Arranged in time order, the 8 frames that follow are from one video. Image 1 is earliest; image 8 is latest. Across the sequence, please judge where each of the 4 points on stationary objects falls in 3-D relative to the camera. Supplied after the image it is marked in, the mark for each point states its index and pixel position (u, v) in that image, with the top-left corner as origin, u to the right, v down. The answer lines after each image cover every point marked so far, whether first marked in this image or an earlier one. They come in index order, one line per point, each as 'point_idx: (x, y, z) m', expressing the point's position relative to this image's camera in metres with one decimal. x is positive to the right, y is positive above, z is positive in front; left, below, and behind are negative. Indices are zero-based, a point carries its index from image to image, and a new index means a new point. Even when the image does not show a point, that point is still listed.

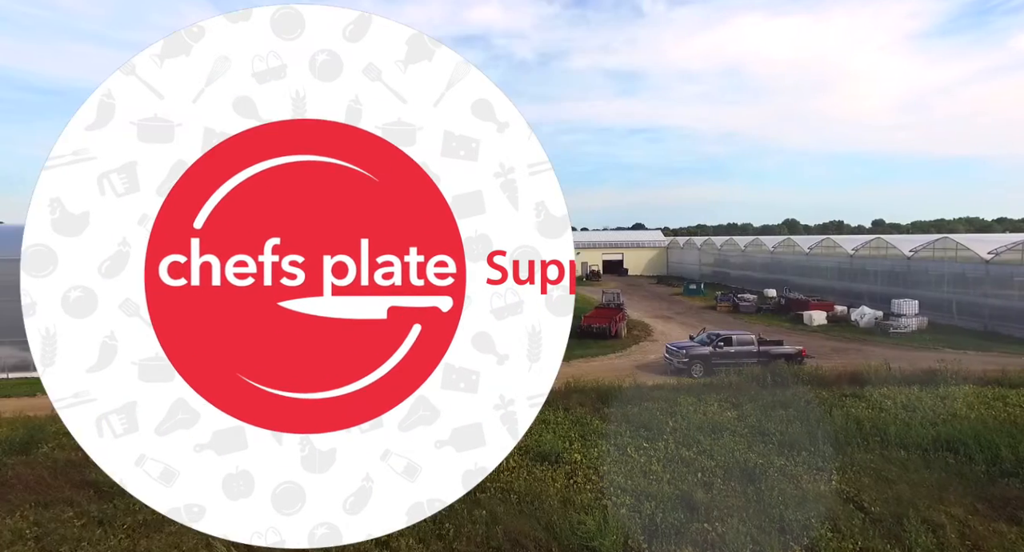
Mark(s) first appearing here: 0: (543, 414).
0: (+0.6, -2.7, +11.4) m
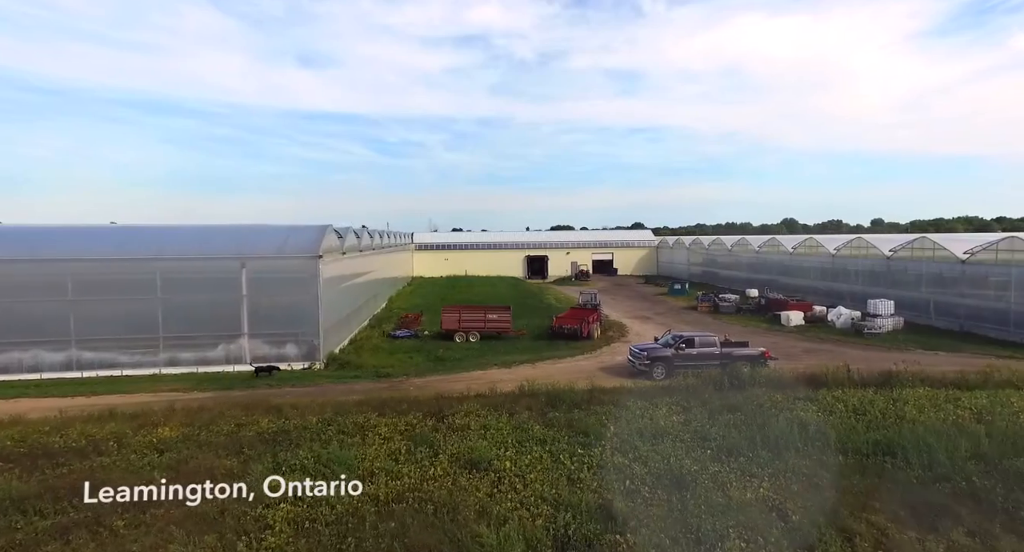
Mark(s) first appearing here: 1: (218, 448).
0: (-0.5, -2.7, +11.3) m
1: (-4.4, -2.6, +8.7) m
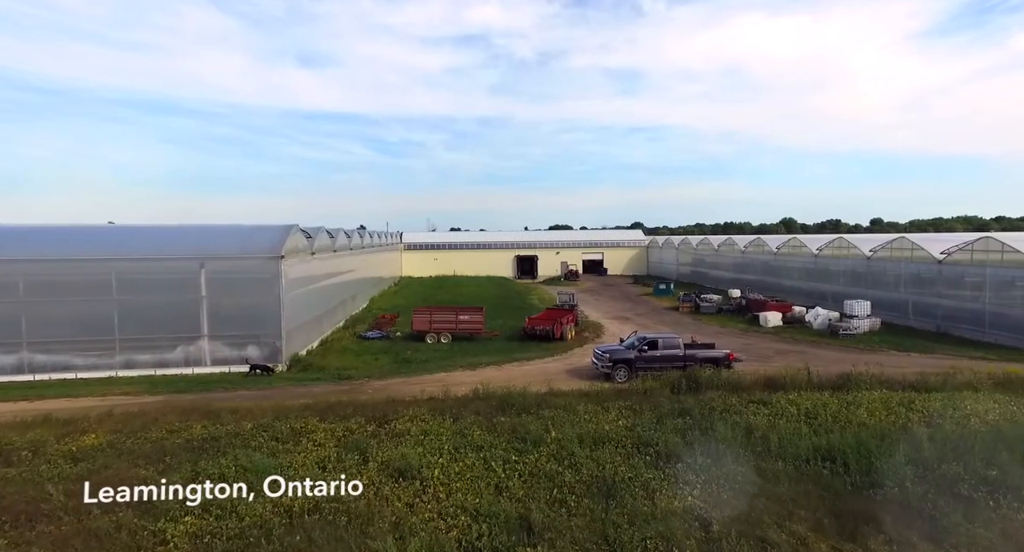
0: (-1.6, -2.8, +11.1) m
1: (-5.5, -2.6, +8.5) m
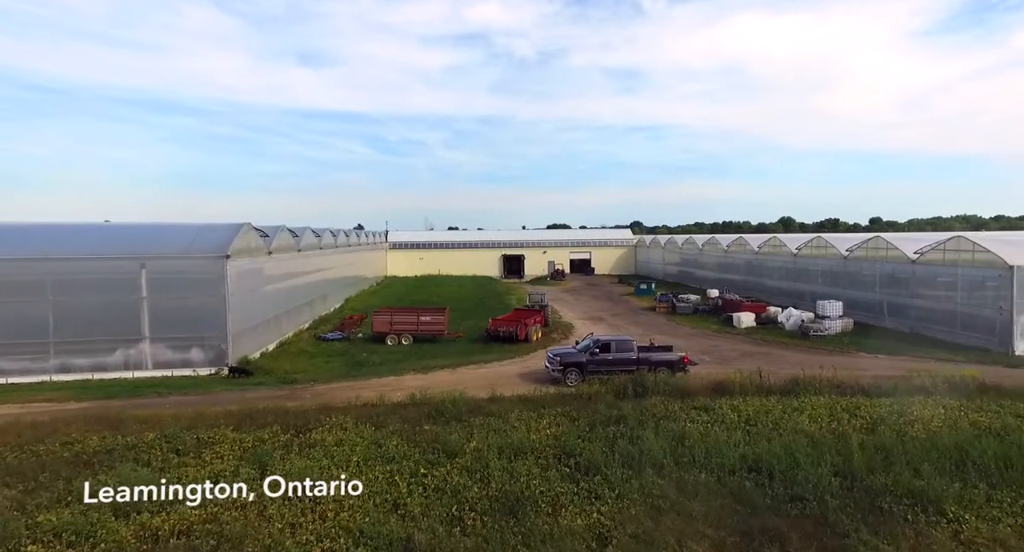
0: (-3.0, -2.8, +10.7) m
1: (-6.9, -2.7, +8.1) m
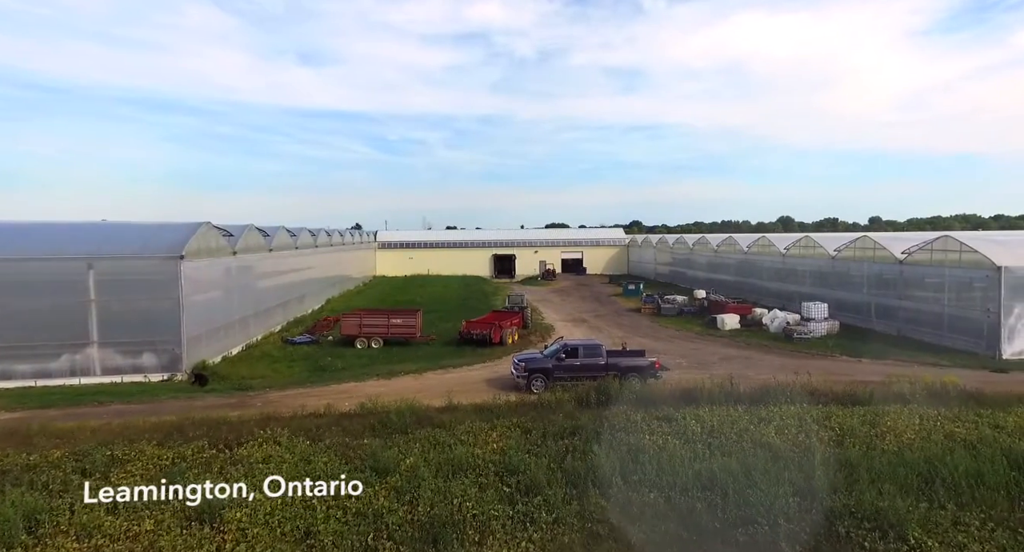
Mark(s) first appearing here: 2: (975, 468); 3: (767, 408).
0: (-4.0, -2.9, +10.0) m
1: (-7.9, -2.8, +7.4) m
2: (+7.2, -3.0, +9.1) m
3: (+5.4, -2.8, +12.4) m
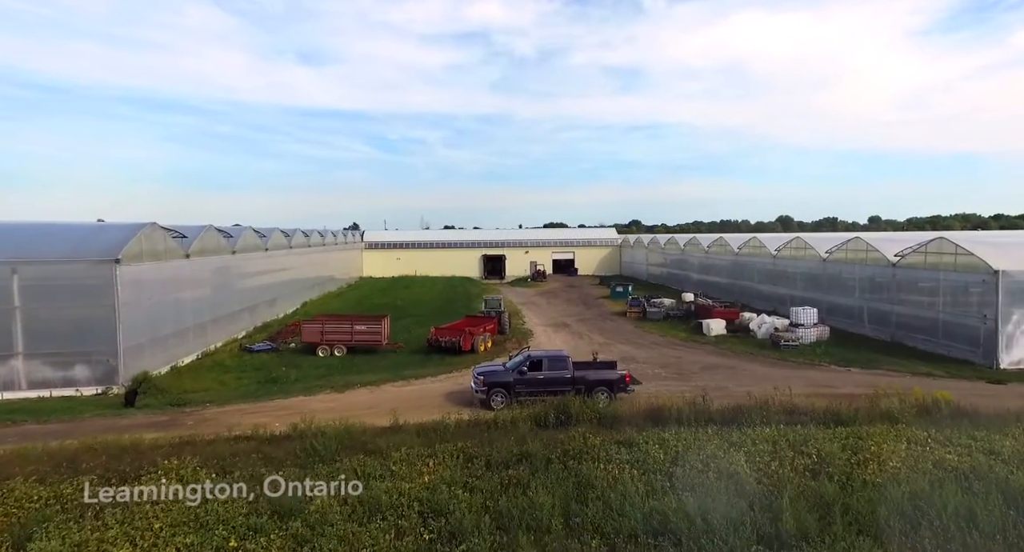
0: (-5.0, -3.1, +8.8) m
1: (-8.9, -2.9, +6.2) m
2: (+6.2, -3.2, +7.9) m
3: (+4.4, -3.0, +11.3) m
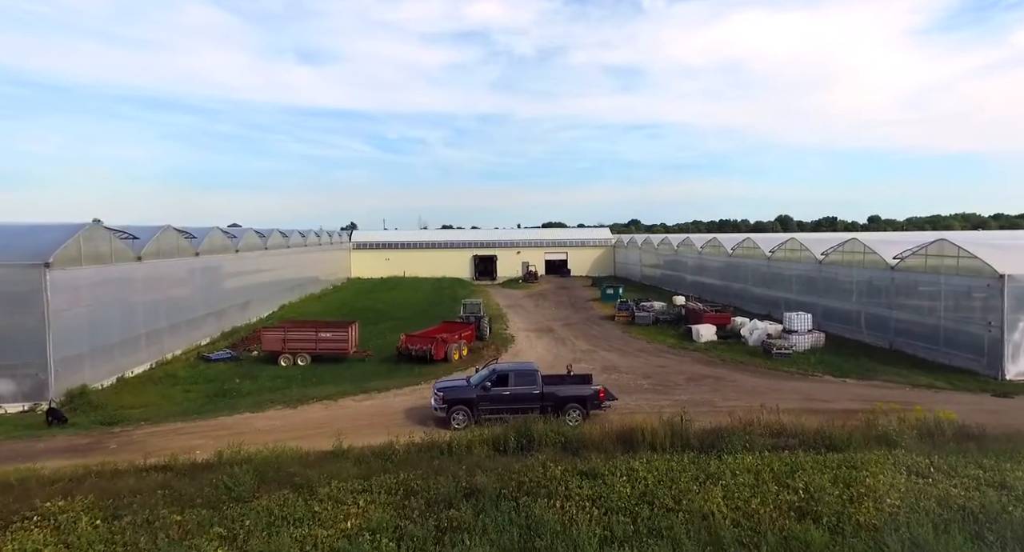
0: (-5.9, -3.2, +7.6) m
1: (-9.7, -3.1, +4.9) m
2: (+5.4, -3.3, +6.7) m
3: (+3.6, -3.1, +10.0) m
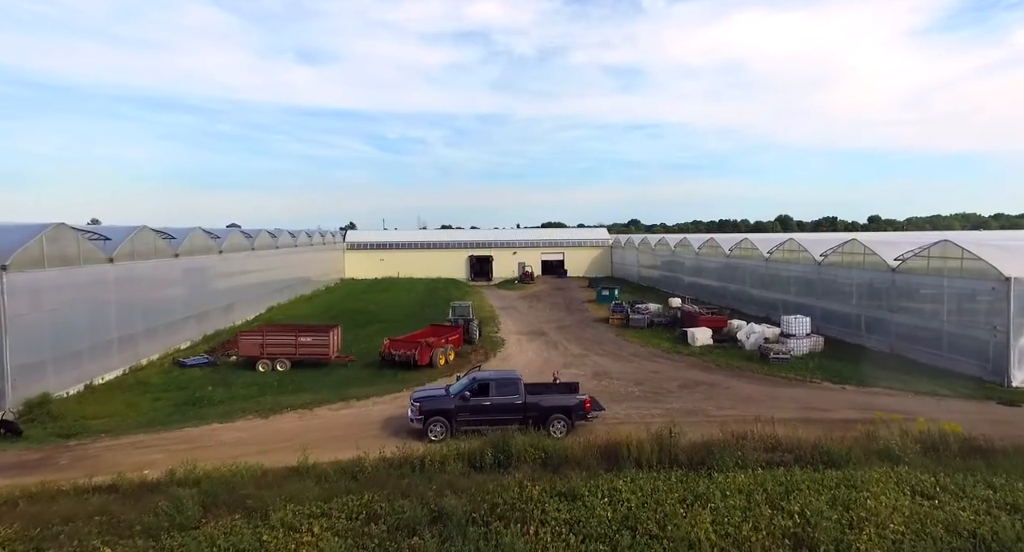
0: (-6.3, -3.3, +6.8) m
1: (-10.1, -3.2, +4.2) m
2: (+4.9, -3.4, +6.0) m
3: (+3.2, -3.2, +9.3) m
